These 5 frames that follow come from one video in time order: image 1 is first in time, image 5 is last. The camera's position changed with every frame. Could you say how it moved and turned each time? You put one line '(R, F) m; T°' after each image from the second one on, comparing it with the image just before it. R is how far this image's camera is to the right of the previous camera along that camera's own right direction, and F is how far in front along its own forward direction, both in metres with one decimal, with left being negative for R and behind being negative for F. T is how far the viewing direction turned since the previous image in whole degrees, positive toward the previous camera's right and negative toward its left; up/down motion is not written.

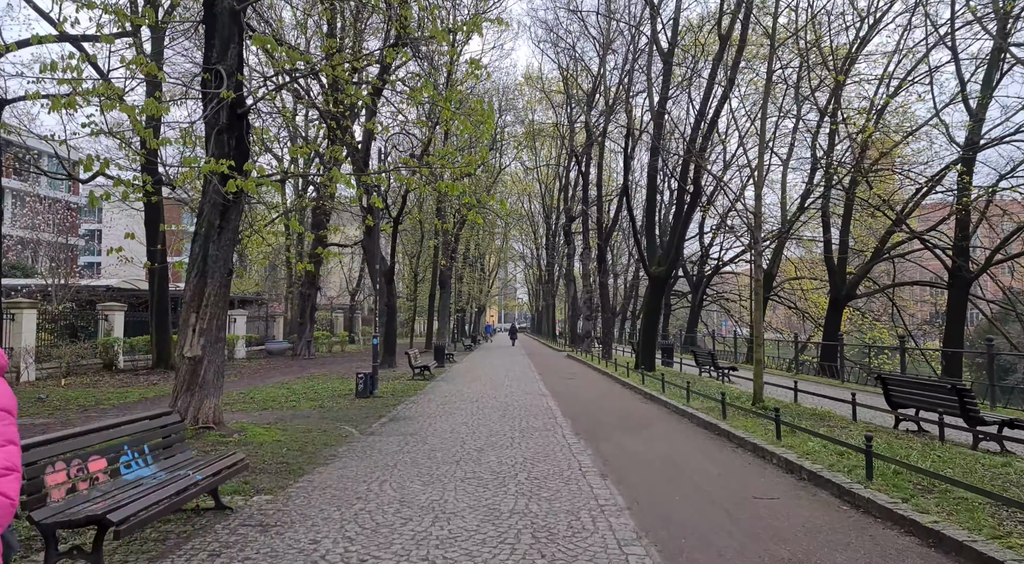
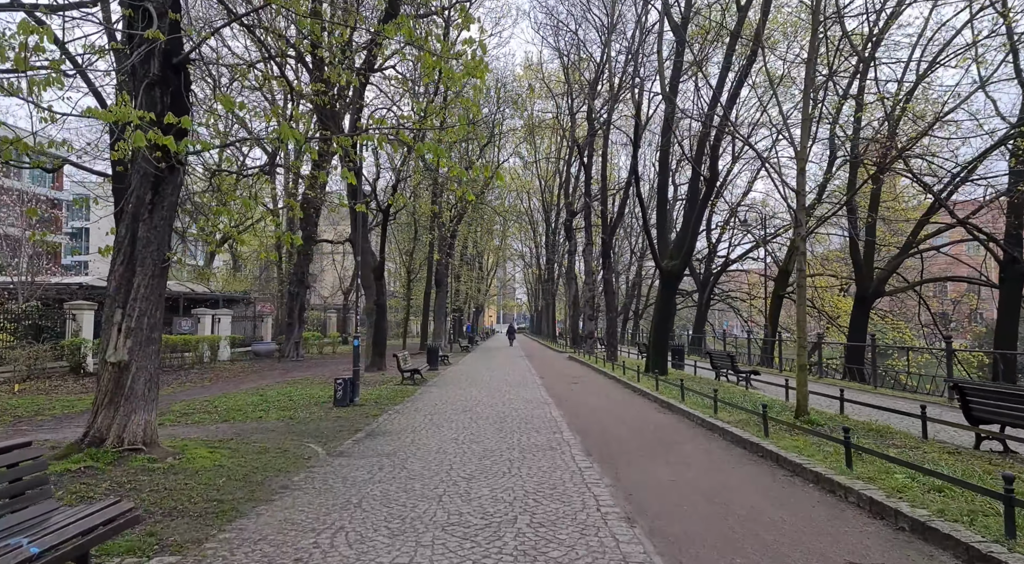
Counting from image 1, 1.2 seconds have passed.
(0.0, +1.5) m; 0°
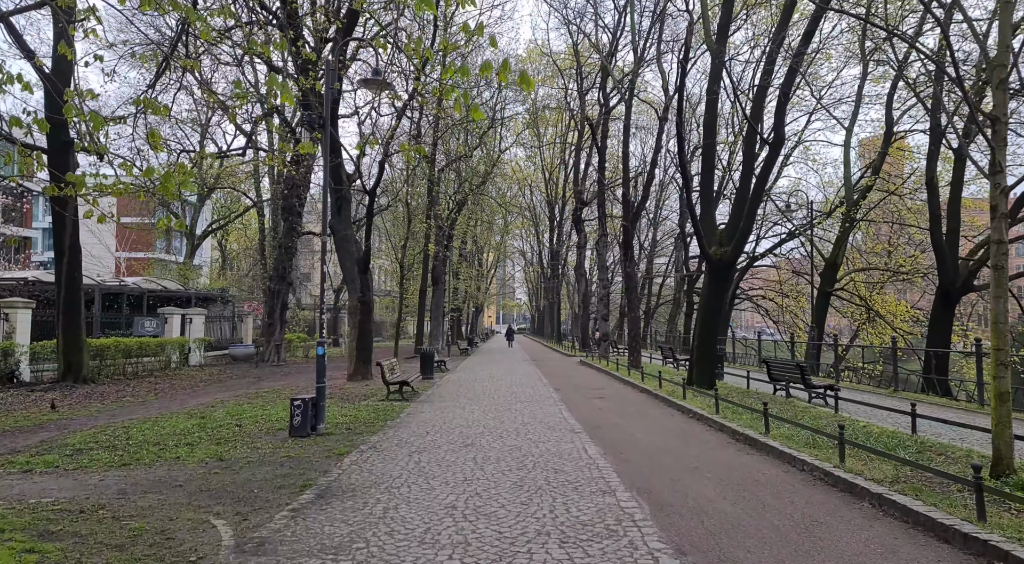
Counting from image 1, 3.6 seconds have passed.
(-0.2, +3.0) m; 0°
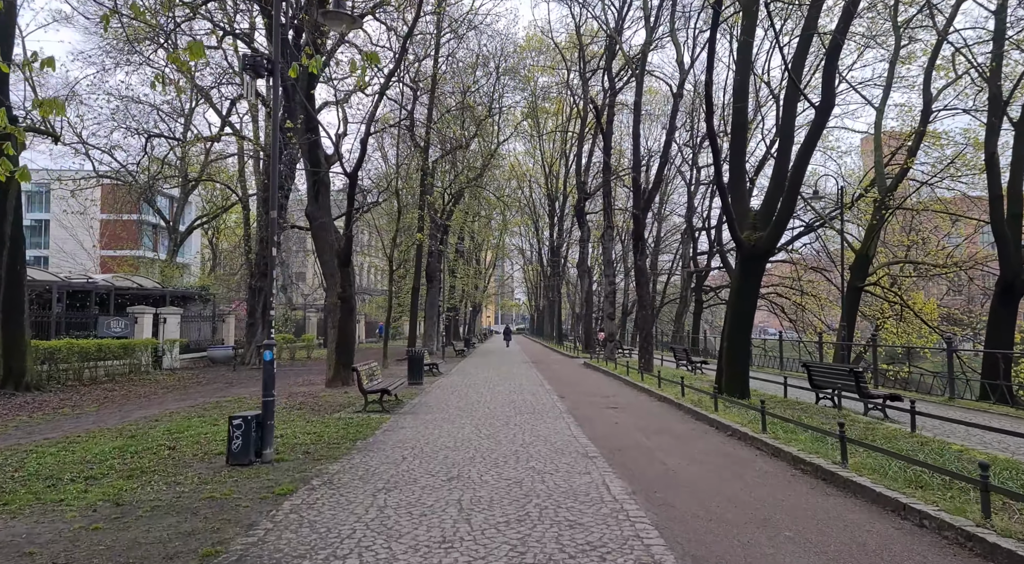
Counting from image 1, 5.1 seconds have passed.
(0.0, +1.9) m; 0°
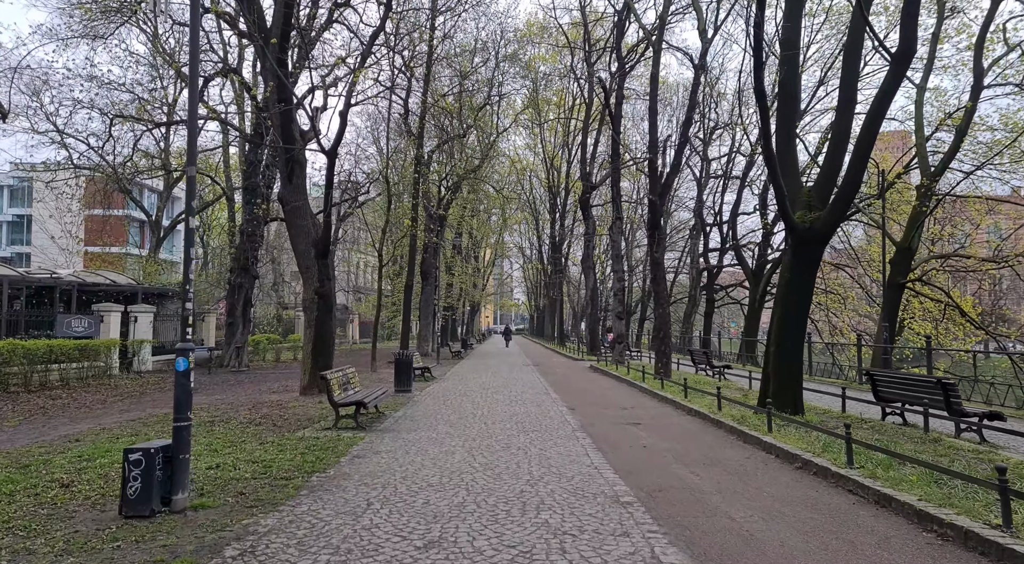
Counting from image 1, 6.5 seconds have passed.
(0.0, +2.0) m; 0°
